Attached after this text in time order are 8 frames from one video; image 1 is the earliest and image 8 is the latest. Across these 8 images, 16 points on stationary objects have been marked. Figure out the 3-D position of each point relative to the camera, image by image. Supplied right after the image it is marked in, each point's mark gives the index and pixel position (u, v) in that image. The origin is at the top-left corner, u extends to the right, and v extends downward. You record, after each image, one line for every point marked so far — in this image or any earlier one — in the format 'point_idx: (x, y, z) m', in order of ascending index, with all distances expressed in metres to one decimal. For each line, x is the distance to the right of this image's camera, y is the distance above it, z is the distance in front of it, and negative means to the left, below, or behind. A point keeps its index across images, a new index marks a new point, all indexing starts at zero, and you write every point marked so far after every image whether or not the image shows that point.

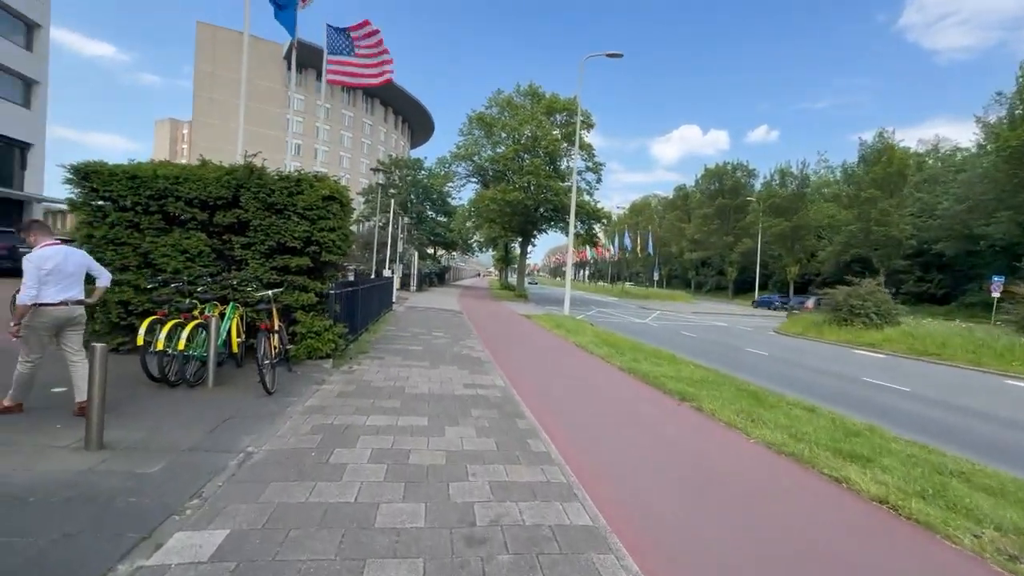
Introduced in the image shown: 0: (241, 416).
0: (-3.3, -1.6, +5.8) m
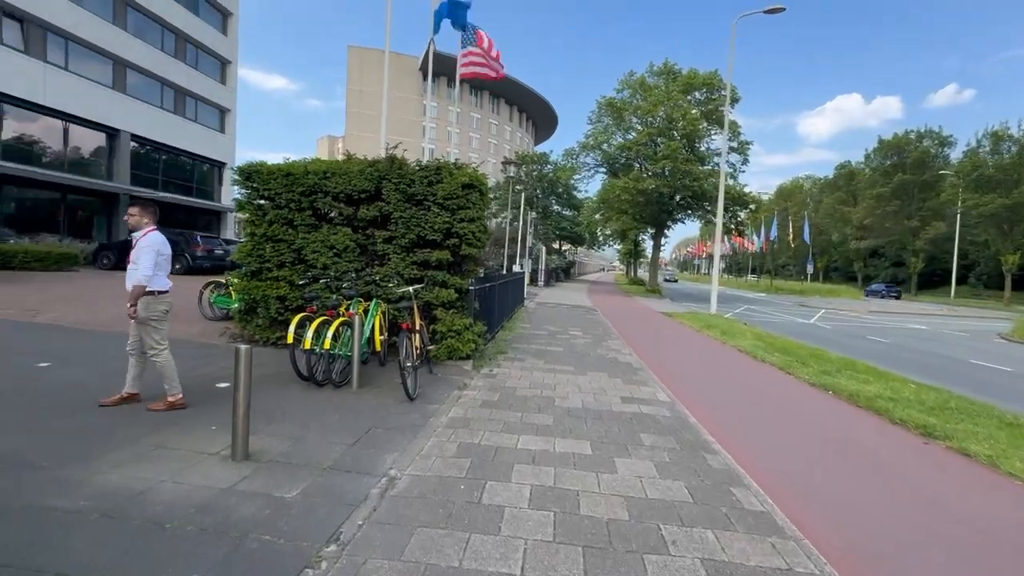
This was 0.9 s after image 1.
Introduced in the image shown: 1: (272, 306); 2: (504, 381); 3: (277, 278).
0: (-1.4, -1.5, +5.2) m
1: (-4.2, -0.3, +8.2) m
2: (-0.1, -1.5, +7.5) m
3: (-4.1, +0.2, +8.2) m
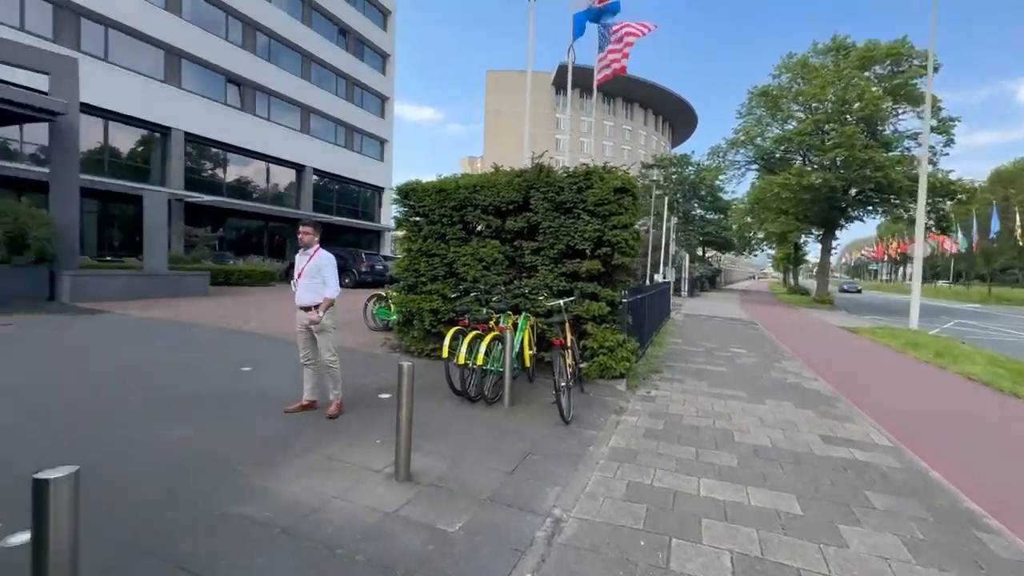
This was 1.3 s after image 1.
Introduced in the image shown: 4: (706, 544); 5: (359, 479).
0: (+0.3, -1.7, +4.8) m
1: (-1.6, -0.6, +8.5) m
2: (+2.2, -1.7, +6.6) m
3: (-1.5, -0.1, +8.4) m
4: (+1.4, -1.8, +3.3) m
5: (-1.3, -1.6, +4.0) m
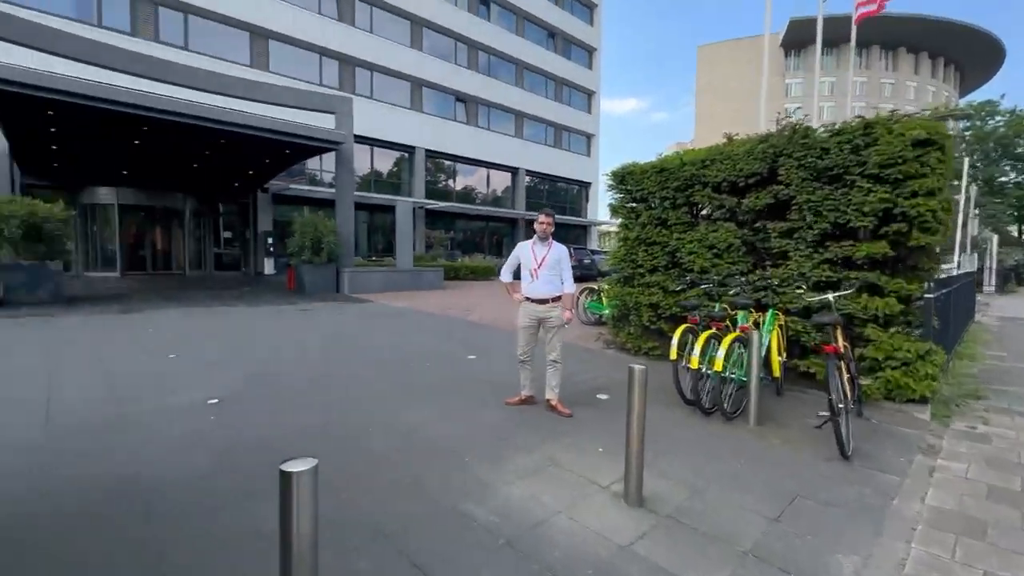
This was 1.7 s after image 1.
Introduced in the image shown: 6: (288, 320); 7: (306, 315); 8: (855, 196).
0: (+2.3, -1.6, +3.6) m
1: (+2.2, -0.4, +7.7) m
2: (+4.8, -1.6, +4.5) m
3: (+2.2, +0.1, +7.6) m
4: (+2.7, -1.7, +1.8) m
5: (+0.5, -1.5, +3.5) m
6: (-5.2, -0.7, +11.0) m
7: (-5.1, -0.7, +11.7) m
8: (+4.2, +1.1, +5.7) m
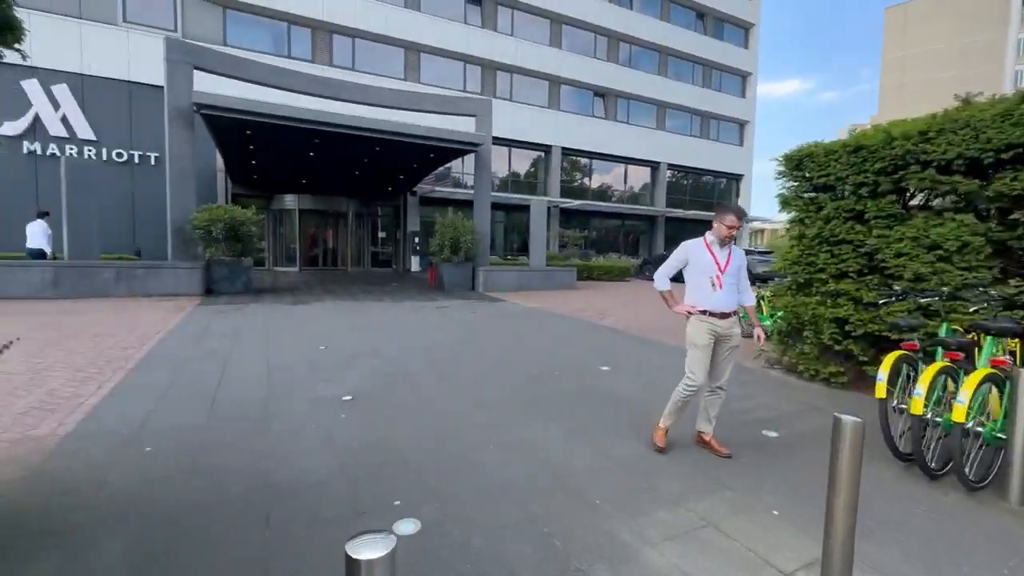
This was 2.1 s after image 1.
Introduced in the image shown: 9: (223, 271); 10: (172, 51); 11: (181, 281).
0: (+3.1, -1.7, +2.2) m
1: (+4.1, -0.6, +6.1) m
2: (+5.7, -1.8, +2.4) m
3: (+4.2, -0.1, +6.1) m
4: (+2.9, -1.9, +0.3) m
5: (+1.4, -1.6, +2.6) m
6: (-2.1, -0.7, +11.4) m
7: (-1.8, -0.6, +12.1) m
8: (+5.5, +0.9, +3.7) m
9: (-8.6, +0.5, +14.0) m
10: (-9.9, +6.9, +13.6) m
11: (-9.2, +0.2, +13.1) m
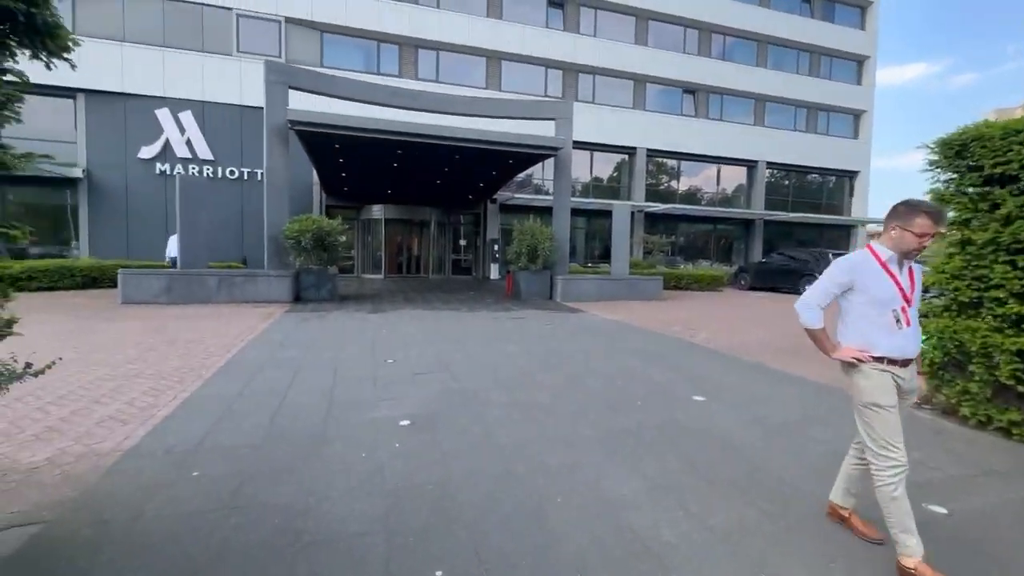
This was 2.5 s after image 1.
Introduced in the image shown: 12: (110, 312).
0: (+3.2, -1.9, +0.9) m
1: (+4.9, -0.8, +4.7) m
2: (+5.9, -2.0, +0.7) m
3: (+5.0, -0.3, +4.6) m
4: (+2.7, -2.0, -0.8) m
5: (+1.6, -1.8, +1.6) m
6: (-0.3, -0.9, +10.9) m
7: (+0.1, -0.9, +11.5) m
8: (+5.9, +0.7, +2.0) m
9: (-6.3, +0.3, +14.6) m
10: (-7.5, +6.7, +14.5) m
11: (-7.0, 0.0, +13.8) m
12: (-10.0, -0.6, +11.6) m
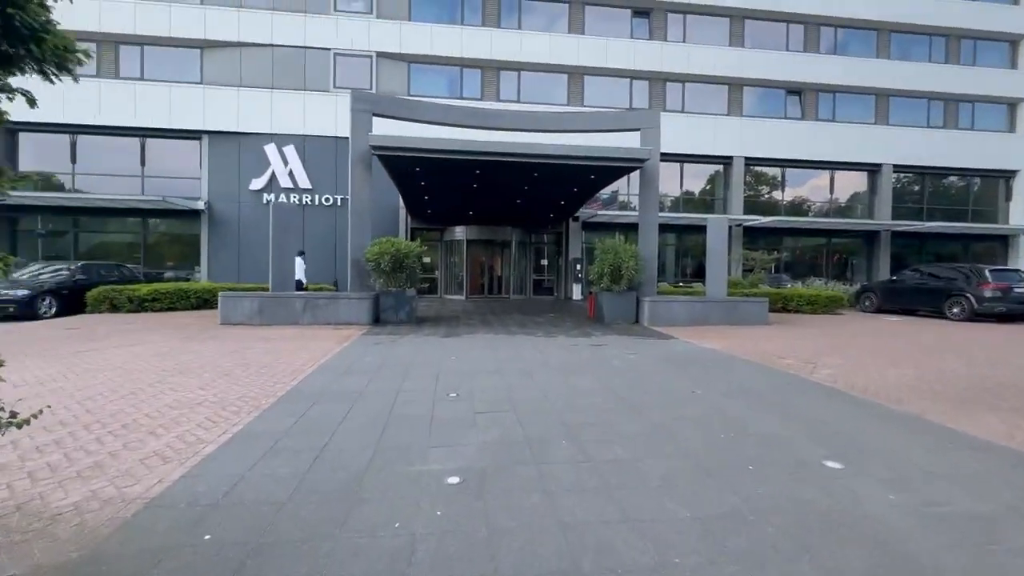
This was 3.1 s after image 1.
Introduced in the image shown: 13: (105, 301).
0: (+3.0, -2.0, -0.6) m
1: (+5.4, -1.0, +2.8) m
2: (+5.6, -2.0, -1.3) m
3: (+5.4, -0.5, +2.8) m
4: (+2.3, -2.0, -2.2) m
5: (+1.6, -1.9, +0.4) m
6: (+1.4, -1.4, +9.9) m
7: (+1.9, -1.4, +10.4) m
8: (+5.9, +0.6, +0.1) m
9: (-3.8, -0.4, +14.7) m
10: (-5.0, +6.0, +15.0) m
11: (-4.7, -0.7, +14.0) m
12: (-8.0, -1.2, +12.4) m
13: (-14.2, -0.5, +16.3) m
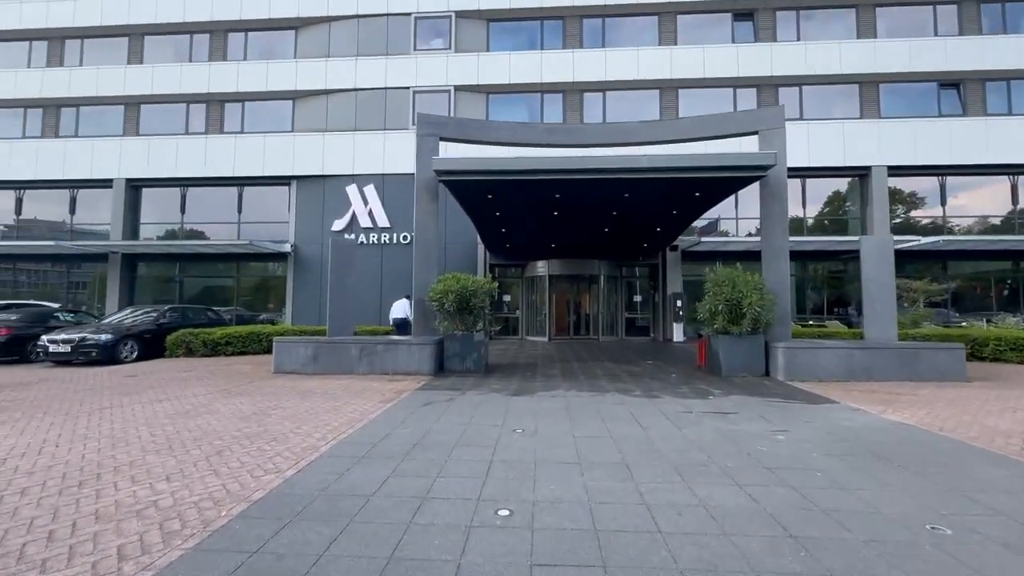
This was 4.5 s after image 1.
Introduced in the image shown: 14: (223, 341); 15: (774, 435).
0: (+2.3, -1.8, -3.7) m
1: (+5.3, -1.1, -0.7) m
2: (+4.7, -1.8, -4.9) m
3: (+5.3, -0.6, -0.8) m
4: (+1.3, -1.8, -5.2) m
5: (+1.1, -1.9, -2.5) m
6: (+2.7, -2.1, +6.9) m
7: (+3.3, -2.1, +7.3) m
8: (+5.2, +0.8, -3.4) m
9: (-1.5, -1.6, +12.6) m
10: (-2.7, +4.7, +13.7) m
11: (-2.5, -1.8, +12.1) m
12: (-6.0, -2.3, +11.1) m
13: (-11.4, -2.0, +16.2) m
14: (-10.1, -1.9, +16.4) m
15: (+3.8, -2.1, +6.7) m
